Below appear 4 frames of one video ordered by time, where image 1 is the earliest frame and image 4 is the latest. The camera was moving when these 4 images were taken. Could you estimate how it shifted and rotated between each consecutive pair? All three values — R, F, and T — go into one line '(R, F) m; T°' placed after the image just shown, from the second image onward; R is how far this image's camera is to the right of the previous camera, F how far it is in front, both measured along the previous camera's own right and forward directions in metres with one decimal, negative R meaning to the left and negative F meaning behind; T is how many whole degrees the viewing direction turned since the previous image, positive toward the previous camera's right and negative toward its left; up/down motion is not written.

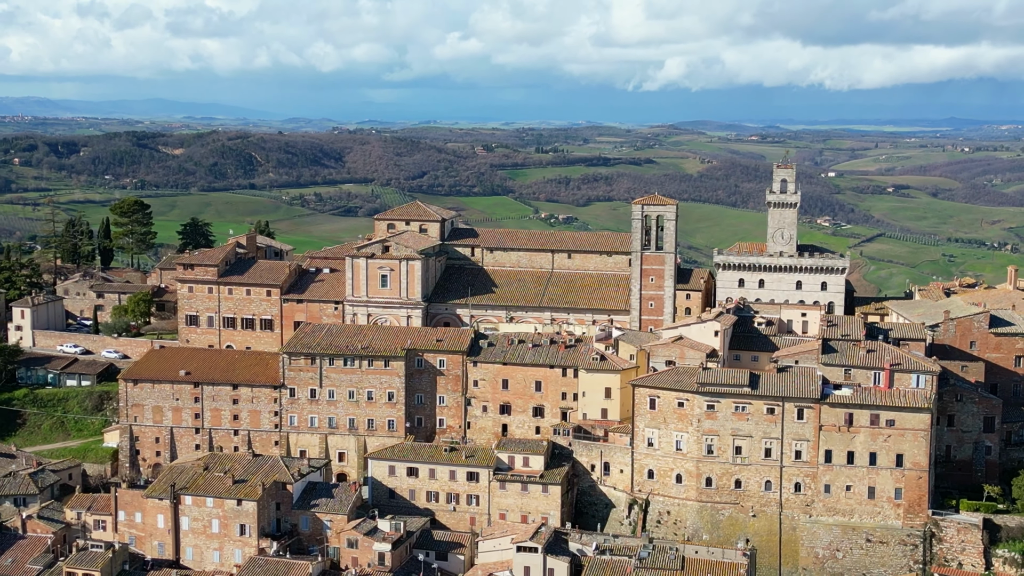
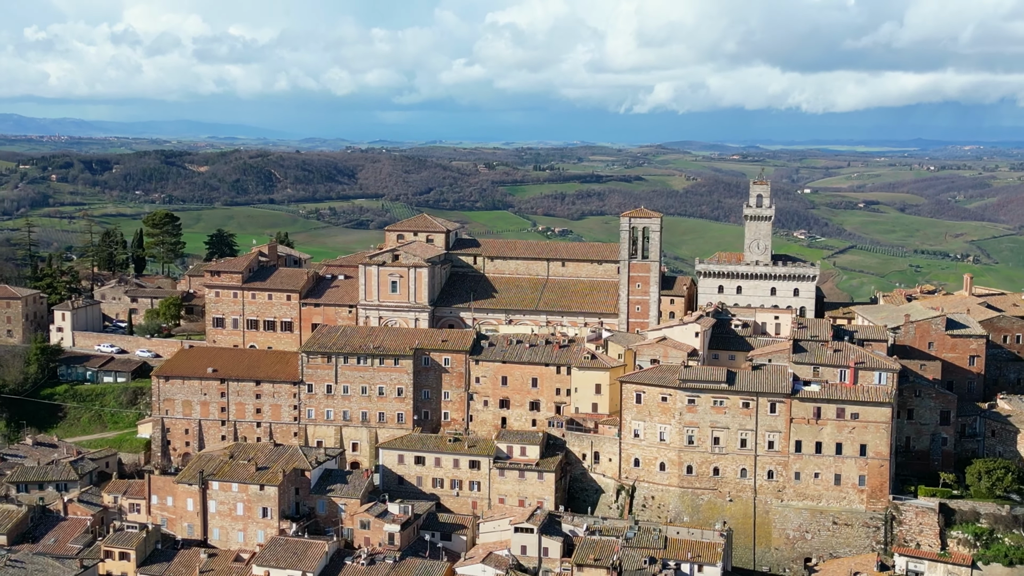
(+0.1, -2.9) m; 0°
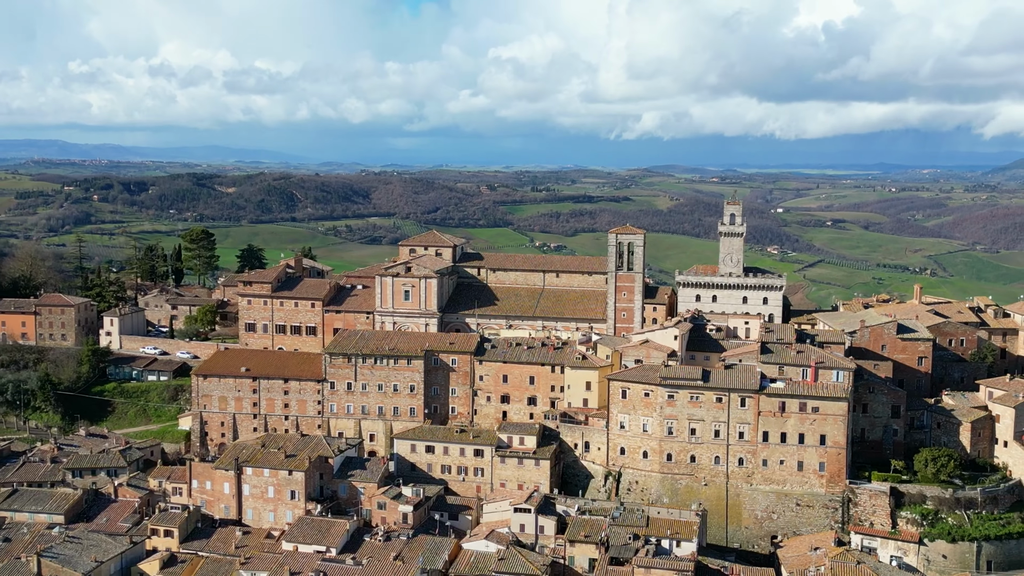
(0.0, -4.1) m; 0°
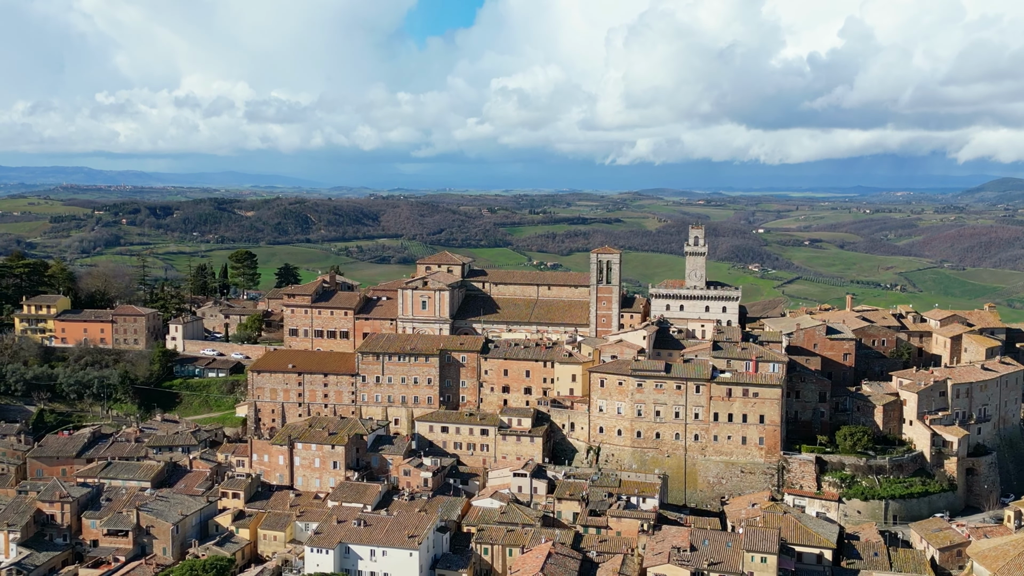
(+0.1, -8.6) m; 0°
